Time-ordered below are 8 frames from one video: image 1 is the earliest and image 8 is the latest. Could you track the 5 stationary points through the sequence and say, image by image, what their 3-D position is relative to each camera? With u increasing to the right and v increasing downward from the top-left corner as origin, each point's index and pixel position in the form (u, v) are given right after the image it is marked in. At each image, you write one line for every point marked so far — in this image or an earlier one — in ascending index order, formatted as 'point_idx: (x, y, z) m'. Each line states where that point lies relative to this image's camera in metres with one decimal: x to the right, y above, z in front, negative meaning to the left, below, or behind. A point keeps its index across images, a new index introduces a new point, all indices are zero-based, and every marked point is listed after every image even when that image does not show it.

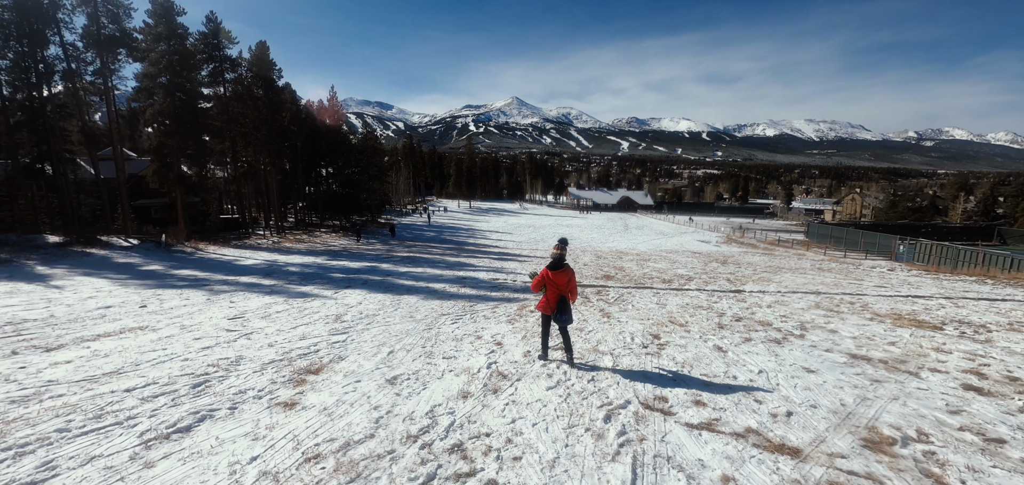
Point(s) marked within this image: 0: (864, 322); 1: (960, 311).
0: (+7.4, -1.6, +9.3) m
1: (+11.3, -1.7, +11.4) m
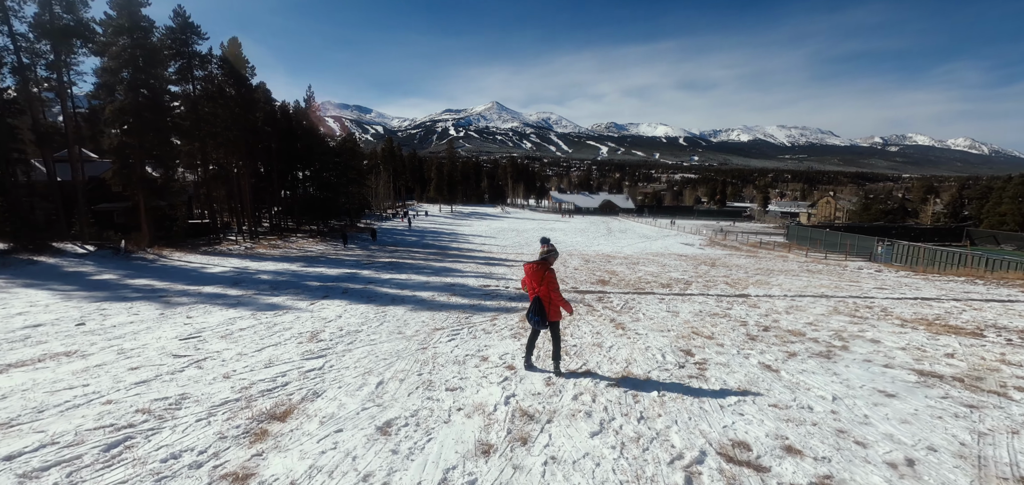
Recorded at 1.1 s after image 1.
0: (+7.4, -1.6, +8.5) m
1: (+11.3, -1.7, +10.8) m
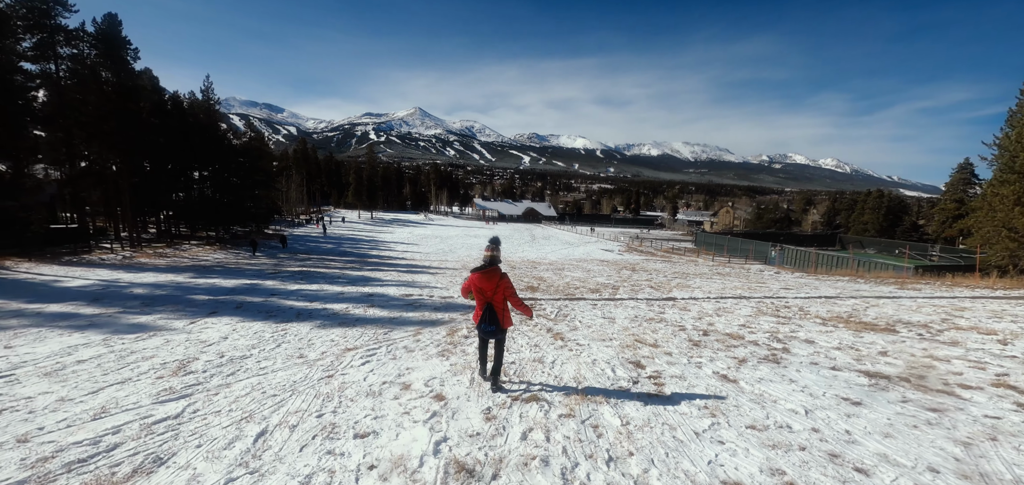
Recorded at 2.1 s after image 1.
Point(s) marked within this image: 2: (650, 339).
0: (+6.1, -1.7, +8.7) m
1: (+9.5, -1.8, +11.6) m
2: (+2.4, -1.6, +7.5) m
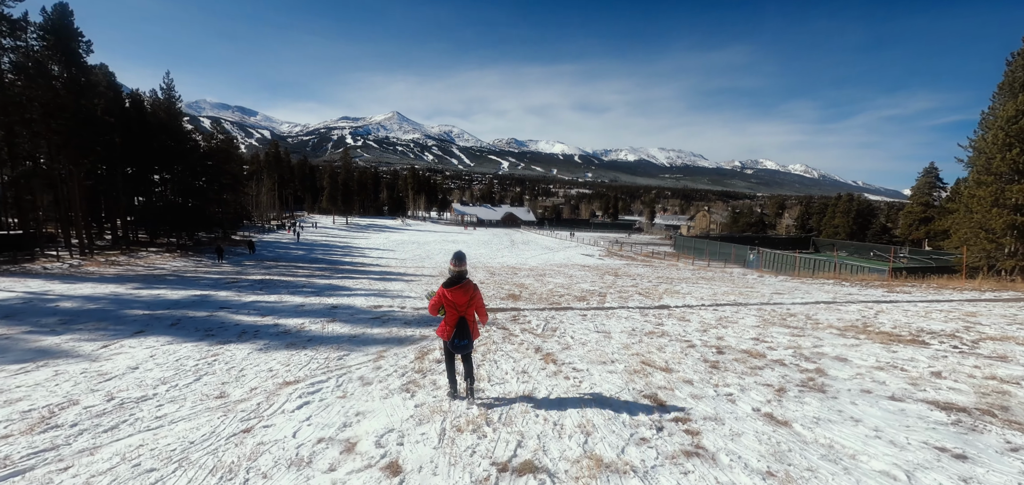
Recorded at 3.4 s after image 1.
0: (+5.8, -1.7, +7.7) m
1: (+9.1, -1.8, +10.7) m
2: (+2.1, -1.7, +6.3) m
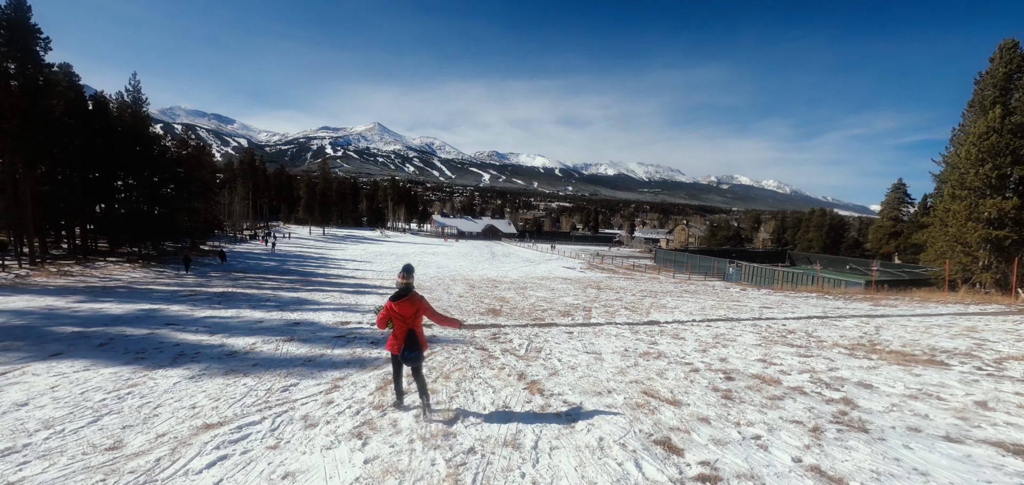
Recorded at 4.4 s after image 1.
0: (+5.5, -1.9, +7.0) m
1: (+8.7, -2.1, +10.1) m
2: (+1.9, -1.8, +5.5) m
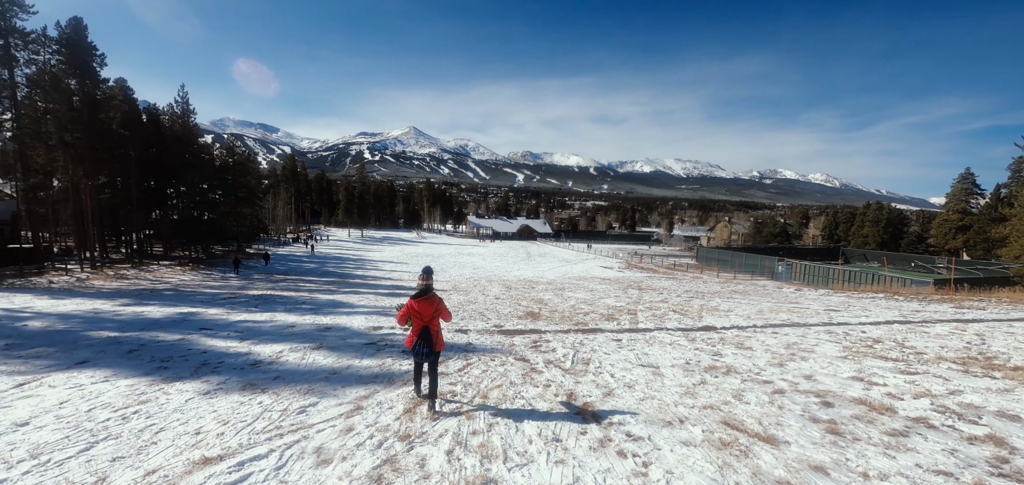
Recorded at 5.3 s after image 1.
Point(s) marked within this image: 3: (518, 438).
0: (+6.1, -1.8, +5.7) m
1: (+9.5, -2.0, +8.6) m
2: (+2.4, -1.7, +4.5) m
3: (0.0, -1.9, +4.5) m
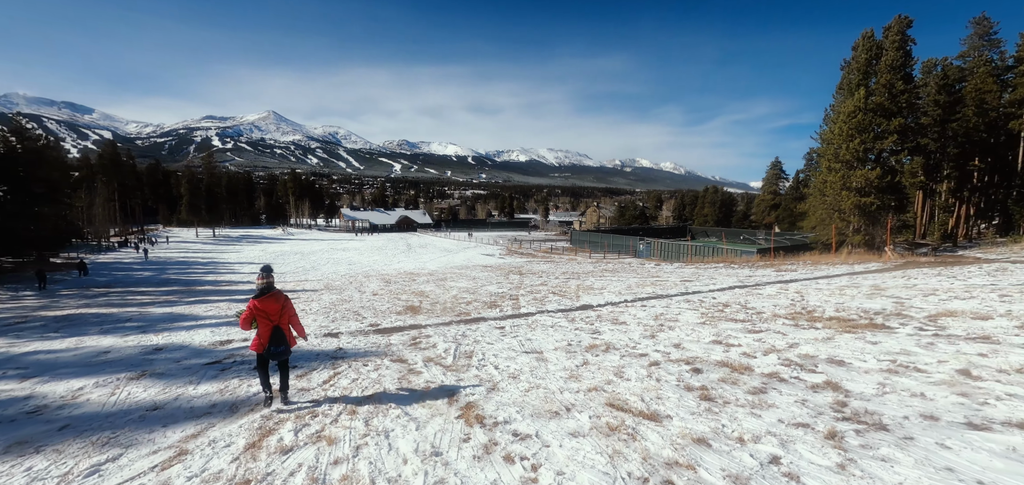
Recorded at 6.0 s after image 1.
0: (+4.5, -1.3, +6.6) m
1: (+7.0, -1.3, +10.3) m
2: (+1.2, -1.5, +4.4) m
3: (-1.1, -1.8, +3.9) m
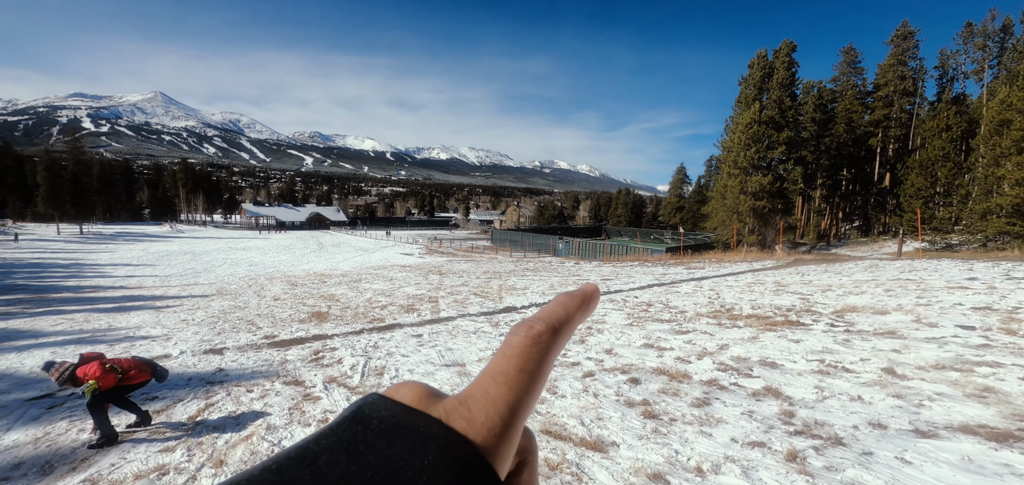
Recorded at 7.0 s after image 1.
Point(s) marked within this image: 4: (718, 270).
0: (+3.4, -1.3, +6.5) m
1: (+5.2, -1.3, +10.6) m
2: (+0.5, -1.5, +3.9) m
3: (-1.6, -1.8, +2.9) m
4: (+9.0, -1.2, +19.7) m
